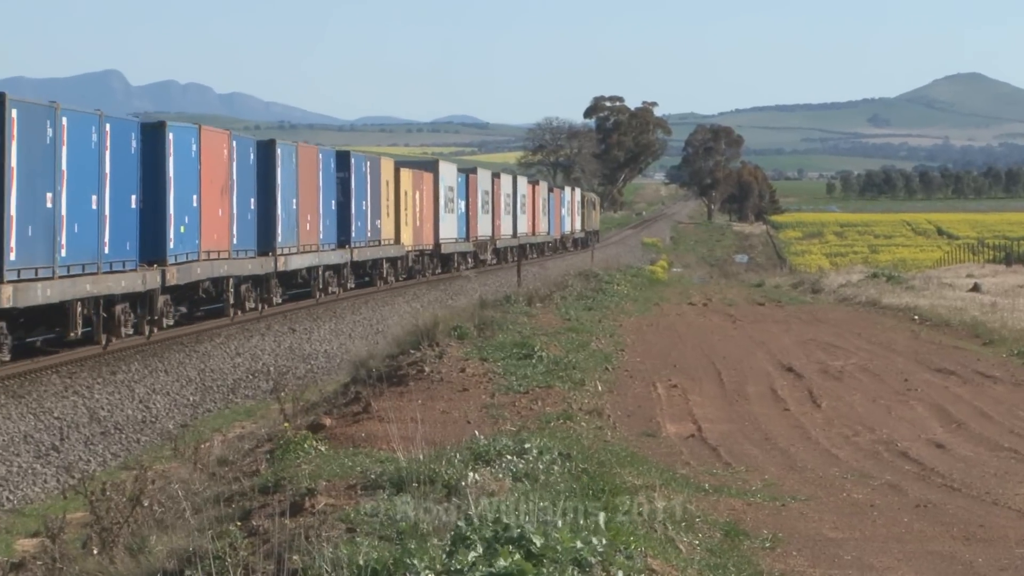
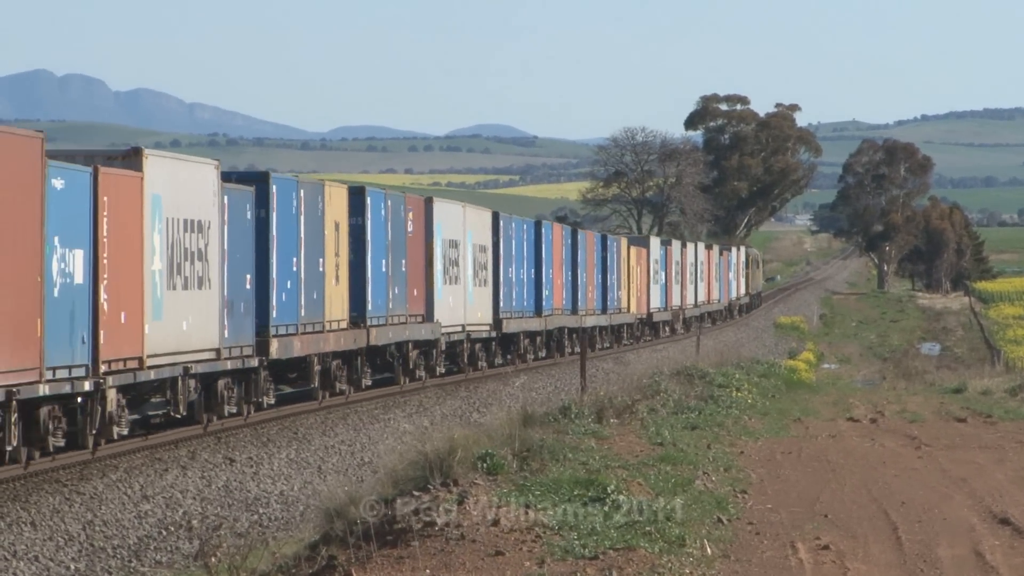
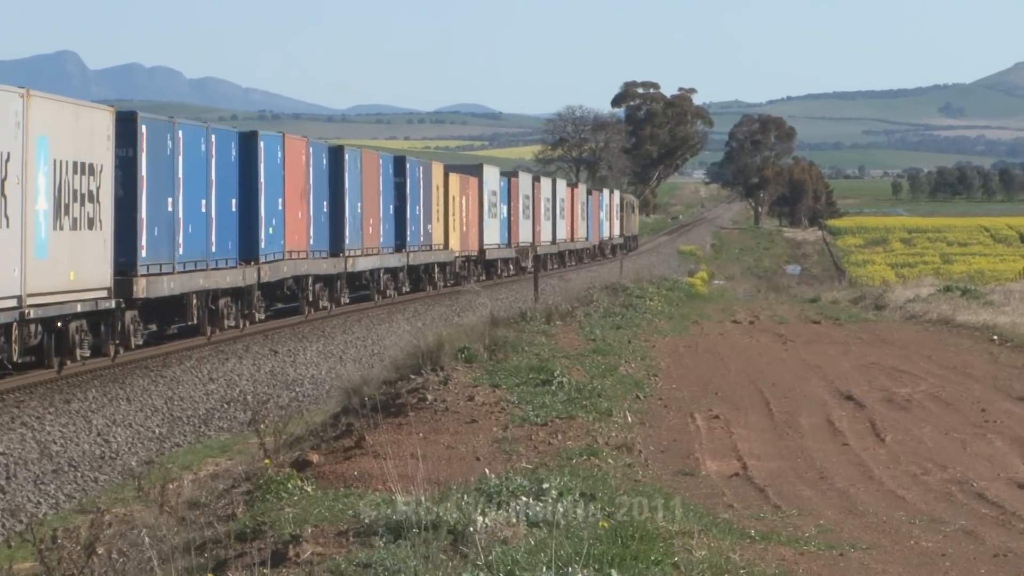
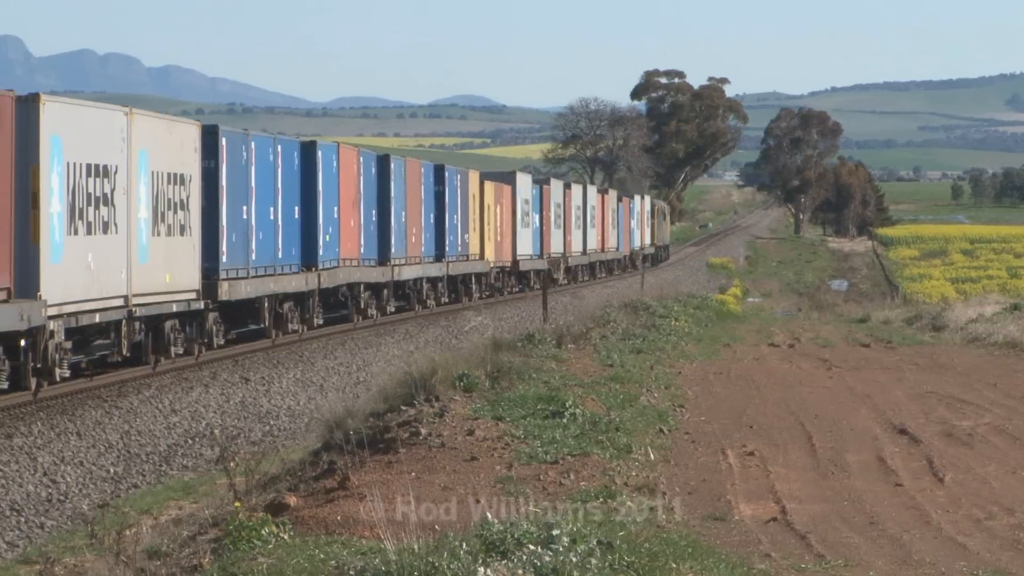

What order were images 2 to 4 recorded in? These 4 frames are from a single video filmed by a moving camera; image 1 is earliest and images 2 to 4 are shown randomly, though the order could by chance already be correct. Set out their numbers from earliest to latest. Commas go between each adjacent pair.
3, 4, 2
